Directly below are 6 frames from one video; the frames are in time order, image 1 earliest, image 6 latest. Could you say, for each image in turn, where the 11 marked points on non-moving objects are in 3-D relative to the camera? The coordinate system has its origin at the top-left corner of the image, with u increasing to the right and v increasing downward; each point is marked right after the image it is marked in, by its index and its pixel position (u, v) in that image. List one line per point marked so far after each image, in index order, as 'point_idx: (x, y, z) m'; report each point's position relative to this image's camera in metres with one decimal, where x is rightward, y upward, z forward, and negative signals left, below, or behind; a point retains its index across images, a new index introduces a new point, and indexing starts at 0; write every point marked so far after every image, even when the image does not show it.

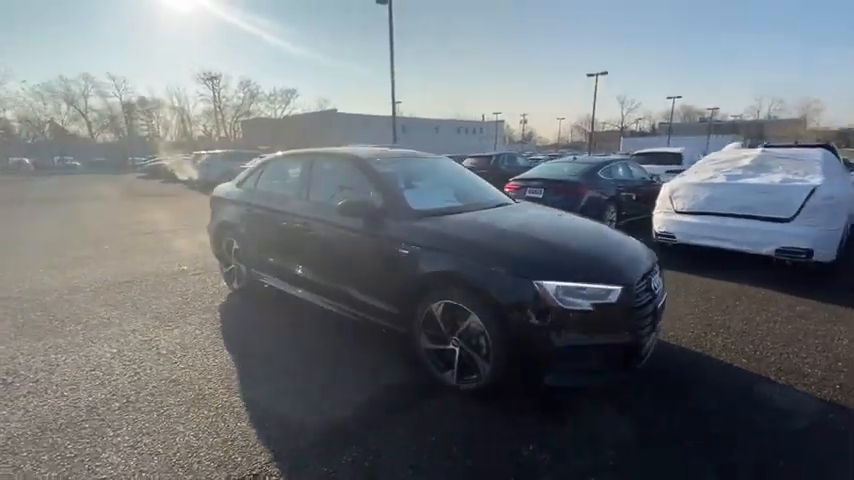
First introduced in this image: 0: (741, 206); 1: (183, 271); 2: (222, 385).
0: (+4.5, +0.5, +5.6) m
1: (-3.6, -0.5, +5.9) m
2: (-1.5, -1.1, +3.0) m
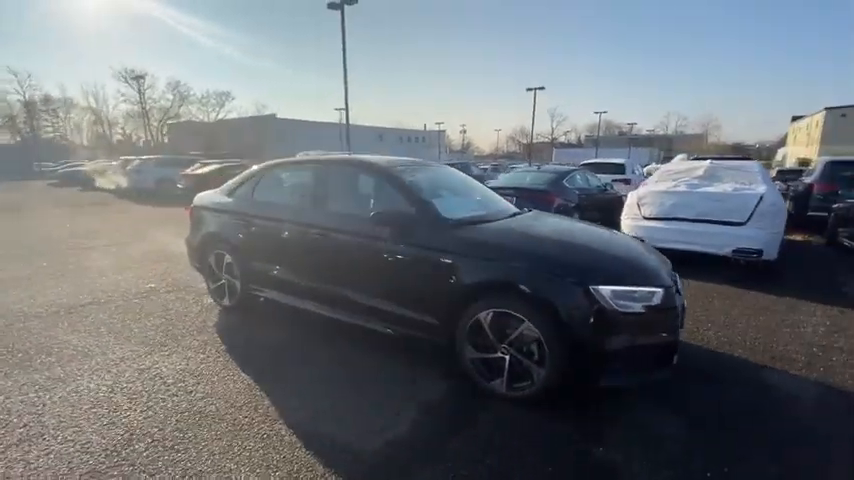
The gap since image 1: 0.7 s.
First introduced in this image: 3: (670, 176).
0: (+4.4, +0.5, +6.2) m
1: (-3.6, -0.7, +5.3) m
2: (-1.1, -1.2, +2.8) m
3: (+4.5, +1.2, +7.4) m
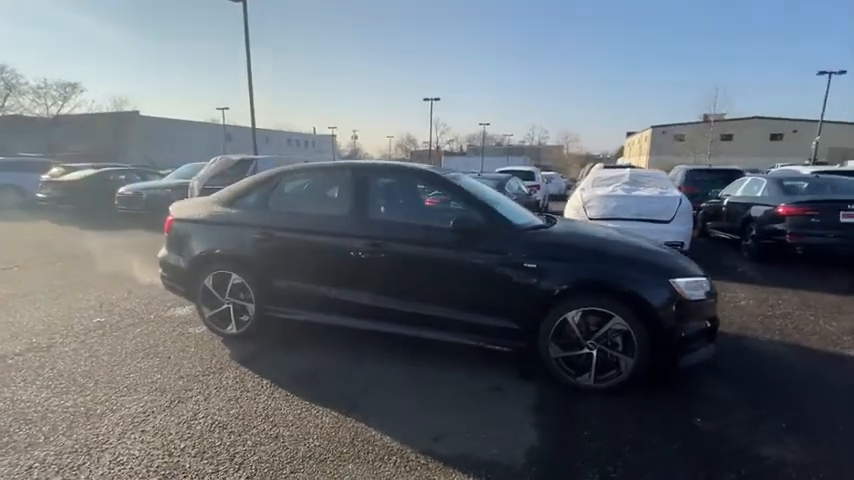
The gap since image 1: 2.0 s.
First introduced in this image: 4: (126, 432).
0: (+4.0, +0.5, +7.3) m
1: (-3.4, -0.9, +4.3) m
2: (-0.3, -1.3, +2.5) m
3: (+3.8, +1.2, +8.5) m
4: (-1.9, -1.2, +2.5) m
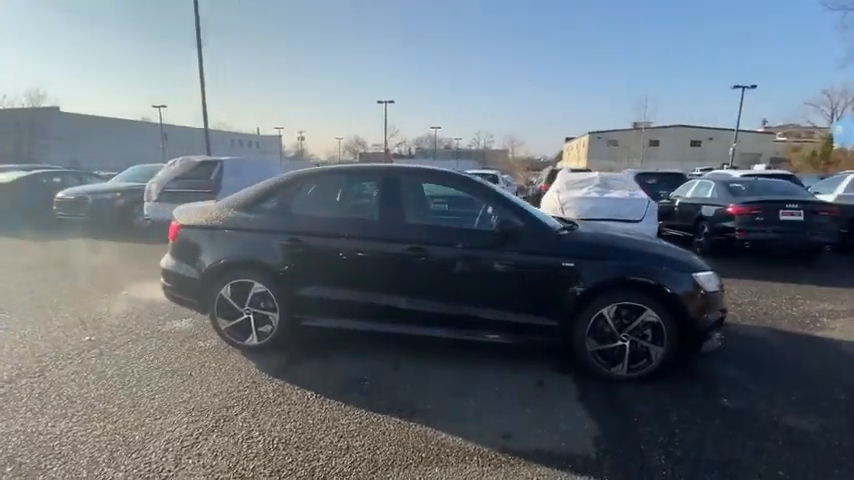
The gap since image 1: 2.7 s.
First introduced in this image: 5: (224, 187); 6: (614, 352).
0: (+3.7, +0.6, +7.9) m
1: (-3.2, -1.0, +3.9) m
2: (+0.2, -1.3, +2.5) m
3: (+3.4, +1.3, +9.0) m
4: (-1.4, -1.3, +2.3) m
5: (-5.0, +1.3, +9.8) m
6: (+1.6, -0.9, +3.4) m
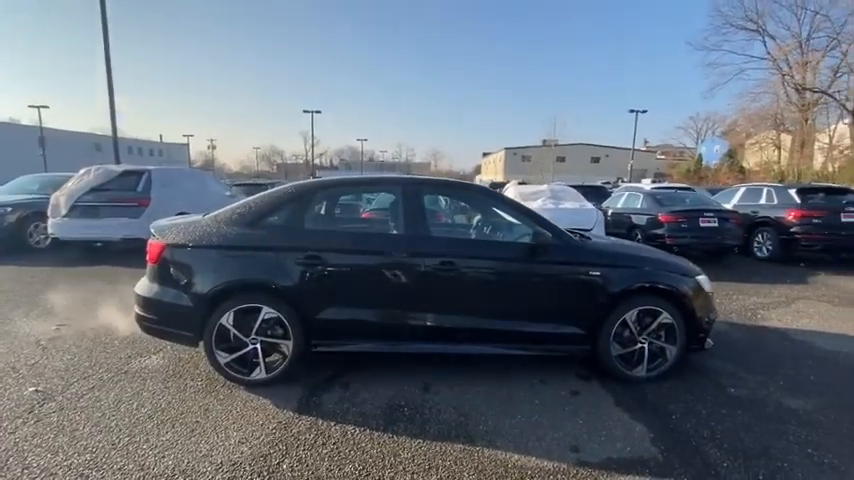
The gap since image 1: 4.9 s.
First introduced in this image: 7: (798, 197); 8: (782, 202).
0: (+3.0, +0.4, +8.4) m
1: (-2.9, -1.2, +3.1) m
2: (+0.6, -1.4, +2.4) m
3: (+2.4, +1.0, +9.5) m
4: (-0.9, -1.4, +1.9) m
5: (-6.0, +0.9, +8.6) m
6: (+1.8, -1.0, +3.5) m
7: (+8.9, +1.0, +9.5) m
8: (+8.7, +0.9, +9.8) m
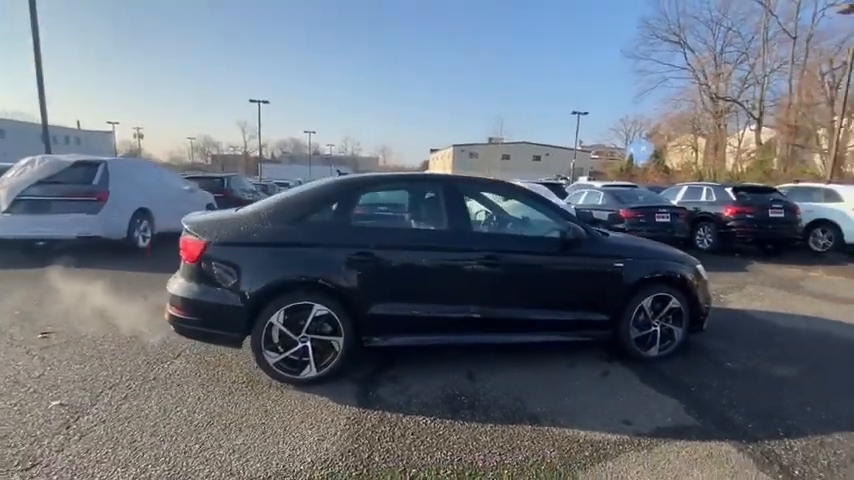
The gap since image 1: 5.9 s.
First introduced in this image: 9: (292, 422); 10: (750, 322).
0: (+2.7, +0.5, +8.9) m
1: (-2.5, -1.2, +2.9) m
2: (+1.1, -1.3, +2.6) m
3: (+1.9, +1.2, +9.9) m
4: (-0.3, -1.4, +2.0) m
5: (-6.3, +0.9, +7.9) m
6: (+2.2, -1.0, +3.9) m
7: (+8.3, +1.2, +10.8) m
8: (+8.2, +1.1, +11.1) m
9: (-0.9, -1.2, +2.7) m
10: (+4.2, -1.1, +5.2) m
